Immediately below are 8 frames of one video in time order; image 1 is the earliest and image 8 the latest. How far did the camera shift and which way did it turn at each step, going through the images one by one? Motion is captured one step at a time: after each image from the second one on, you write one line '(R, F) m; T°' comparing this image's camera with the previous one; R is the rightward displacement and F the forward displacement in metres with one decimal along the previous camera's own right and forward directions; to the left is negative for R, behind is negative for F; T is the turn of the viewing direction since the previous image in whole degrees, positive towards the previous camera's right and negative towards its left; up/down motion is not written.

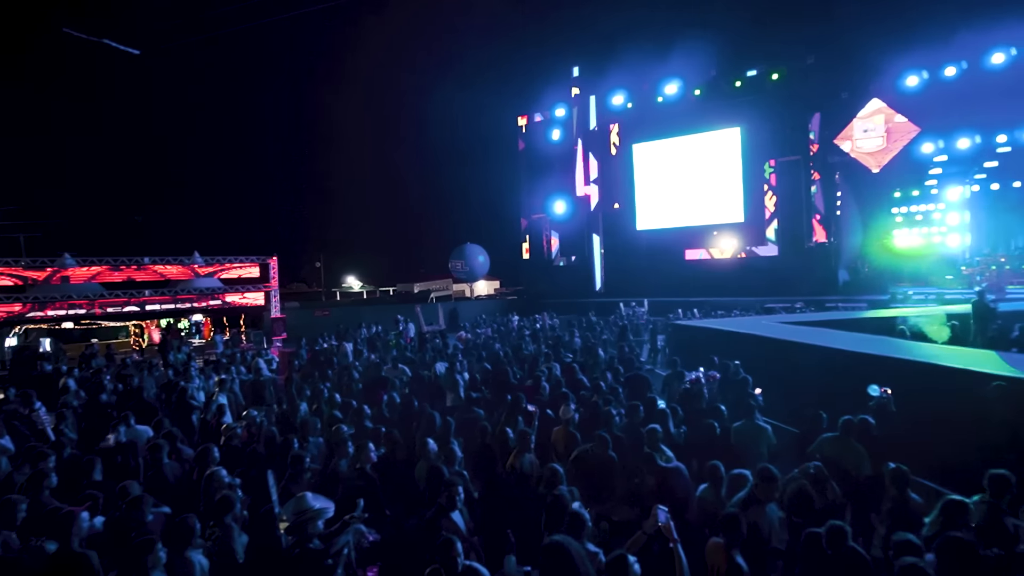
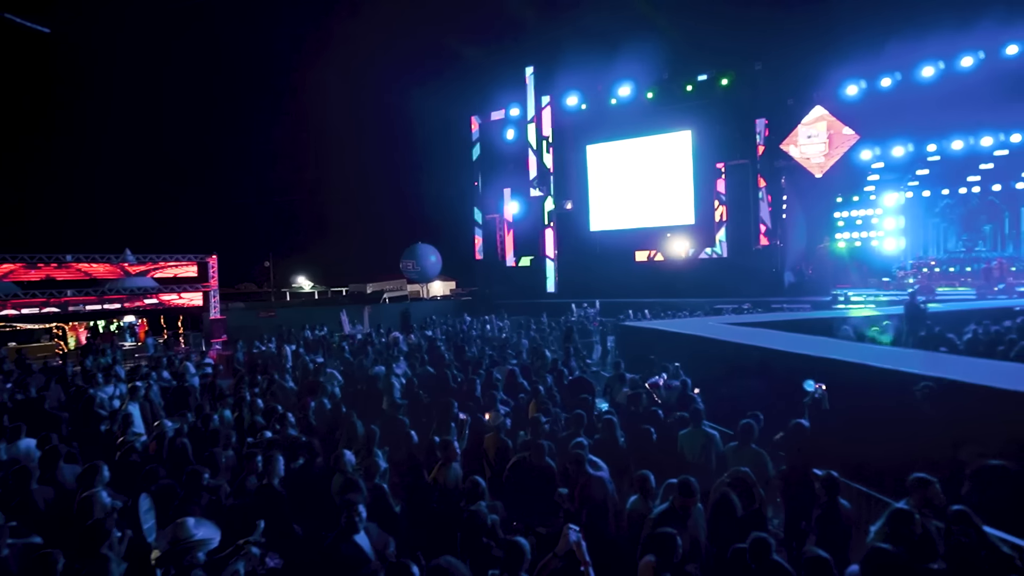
(+0.3, +0.2) m; +4°
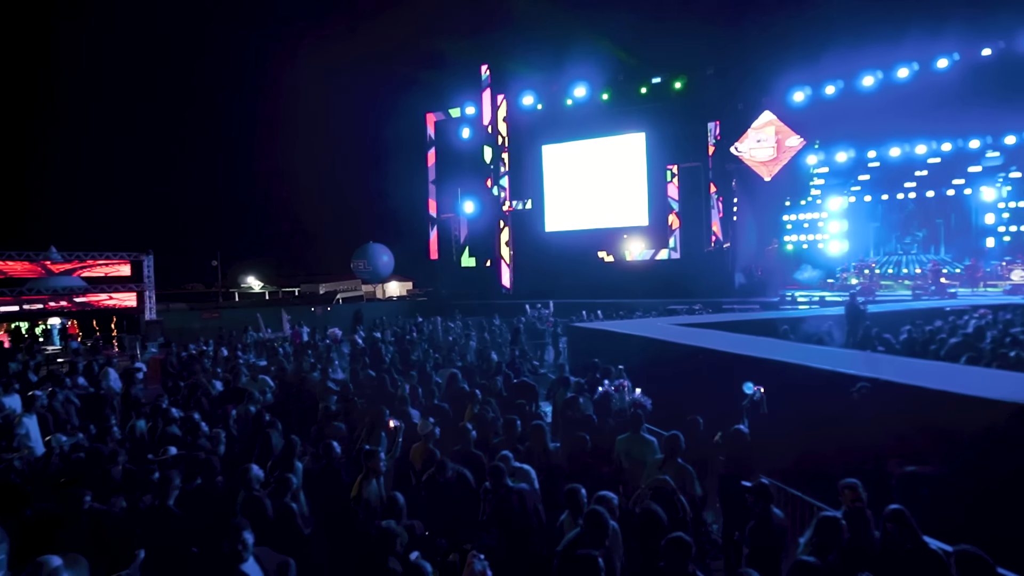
(+0.3, +0.2) m; +4°
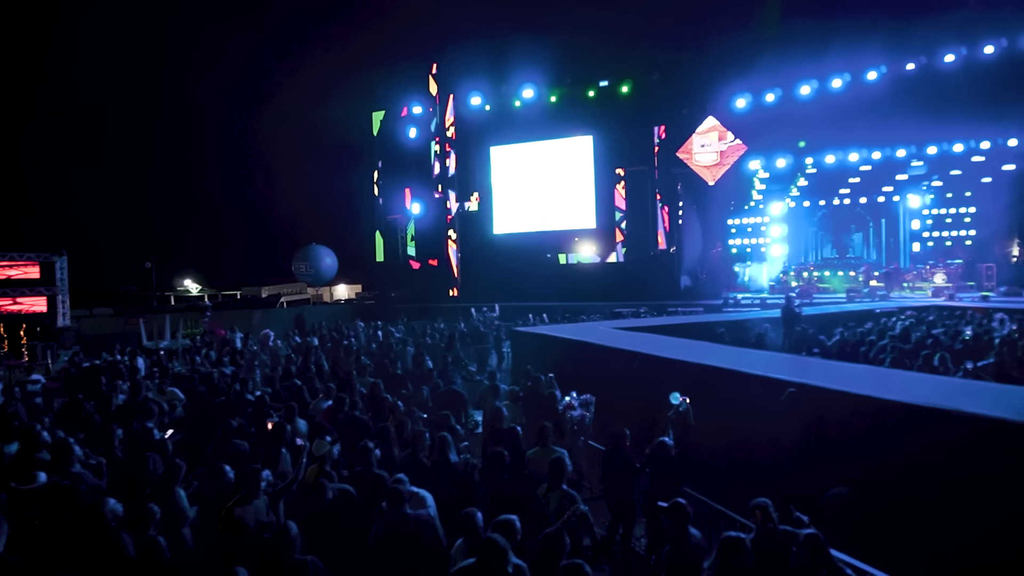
(+0.3, +0.3) m; +5°
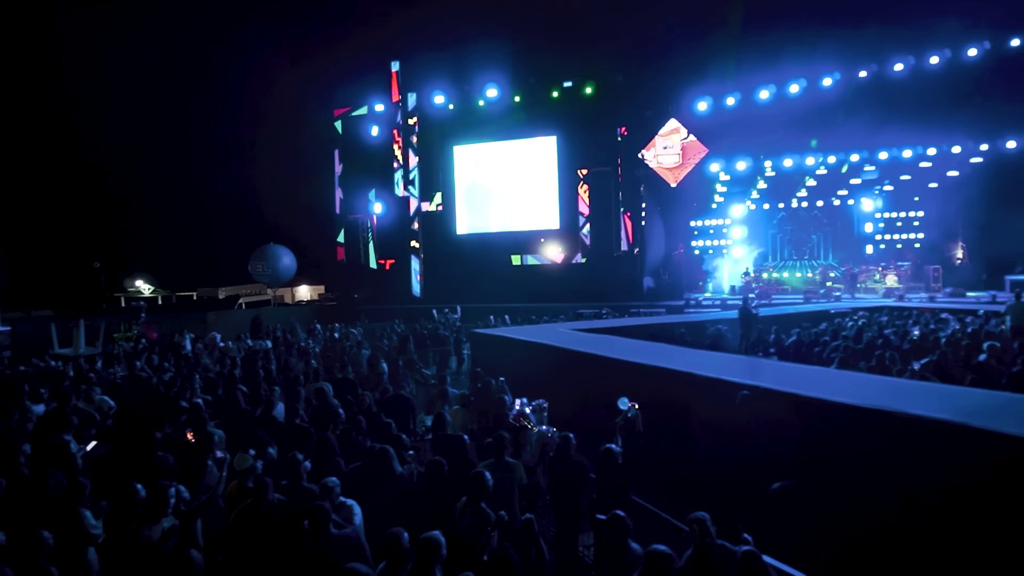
(+0.2, +0.2) m; +3°
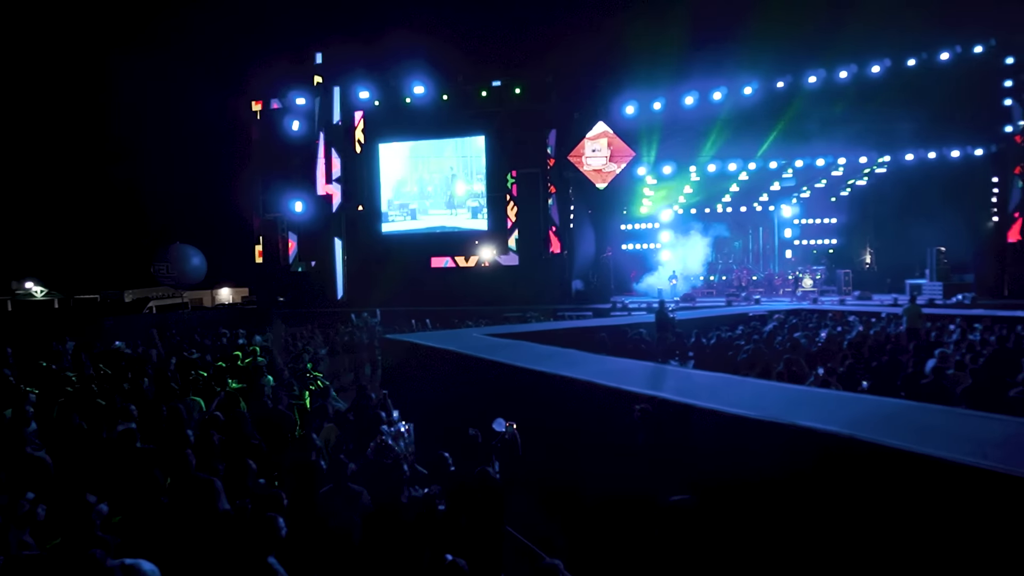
(+0.6, +0.5) m; +6°
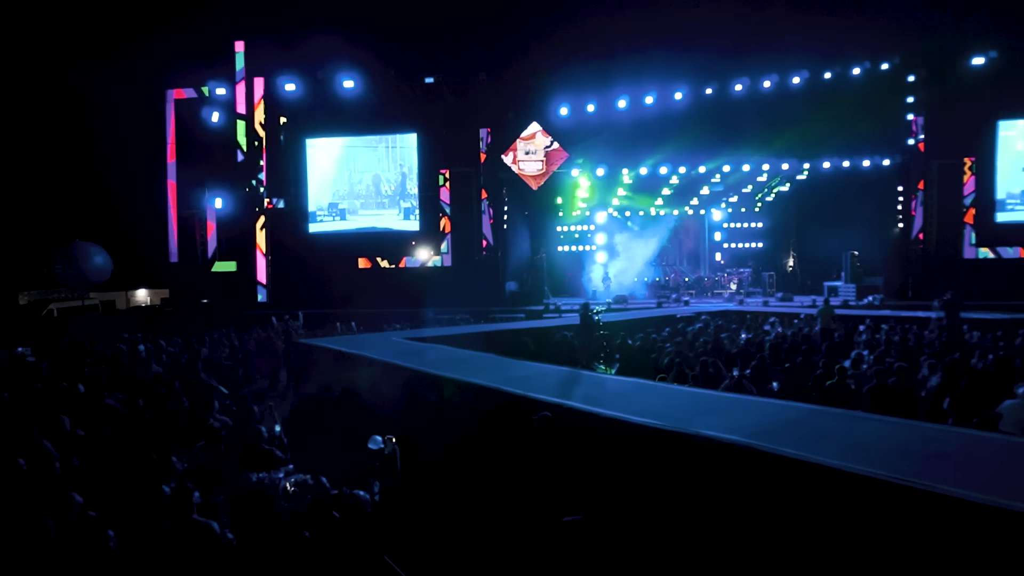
(+0.4, +0.3) m; +6°
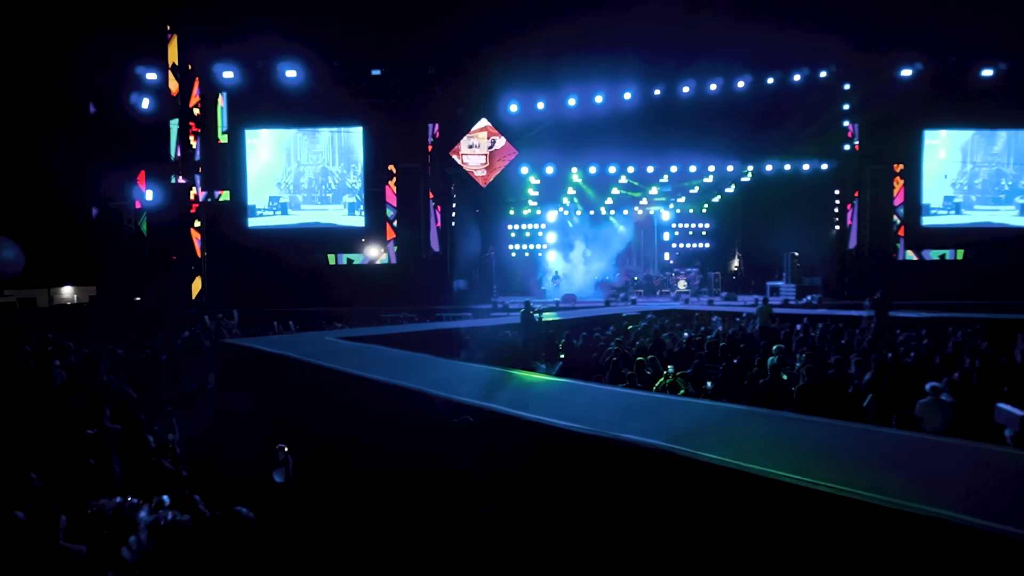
(+0.3, +0.3) m; +5°
